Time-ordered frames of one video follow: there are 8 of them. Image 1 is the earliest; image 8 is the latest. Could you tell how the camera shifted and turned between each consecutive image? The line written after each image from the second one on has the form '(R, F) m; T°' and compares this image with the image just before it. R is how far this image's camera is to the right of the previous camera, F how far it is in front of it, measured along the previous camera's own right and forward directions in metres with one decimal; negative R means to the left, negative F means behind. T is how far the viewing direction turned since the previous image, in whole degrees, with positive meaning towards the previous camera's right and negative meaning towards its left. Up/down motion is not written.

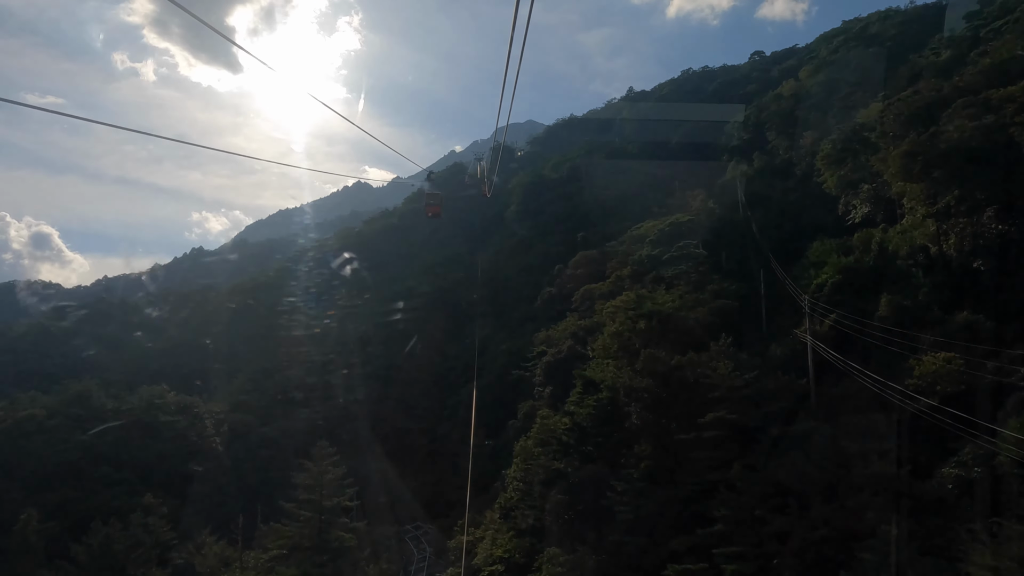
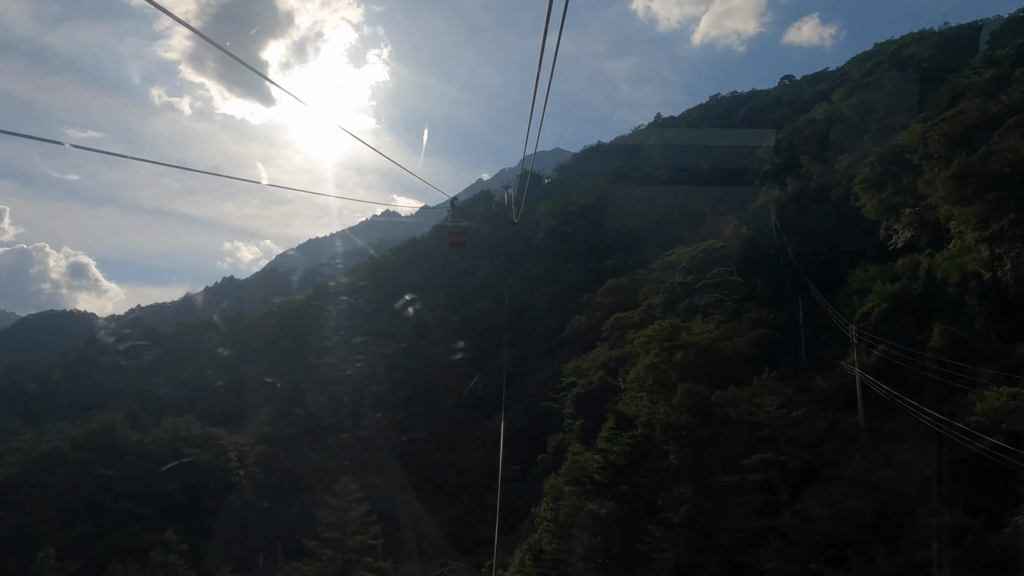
(0.0, +0.6) m; -2°
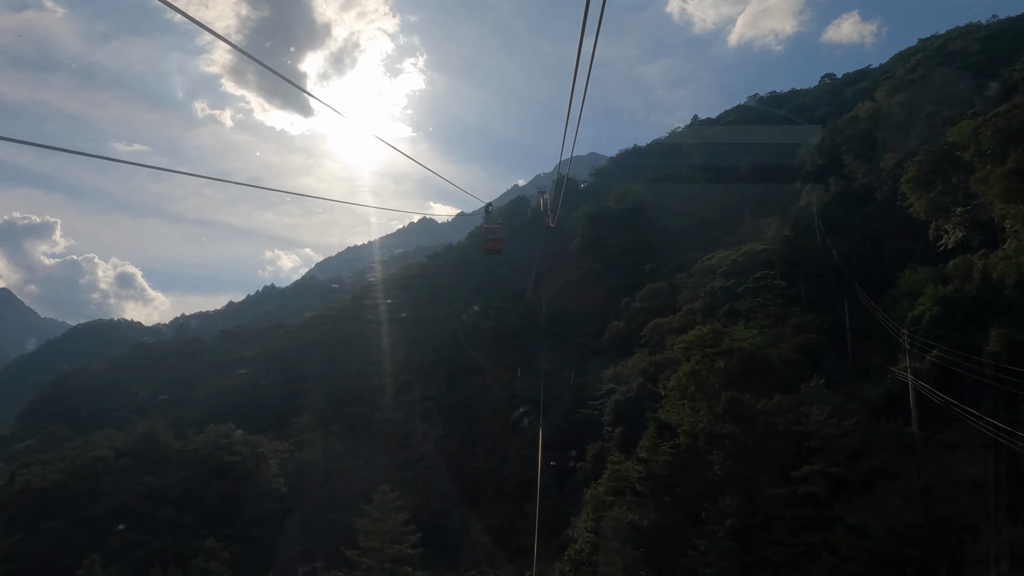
(0.0, +0.2) m; -3°
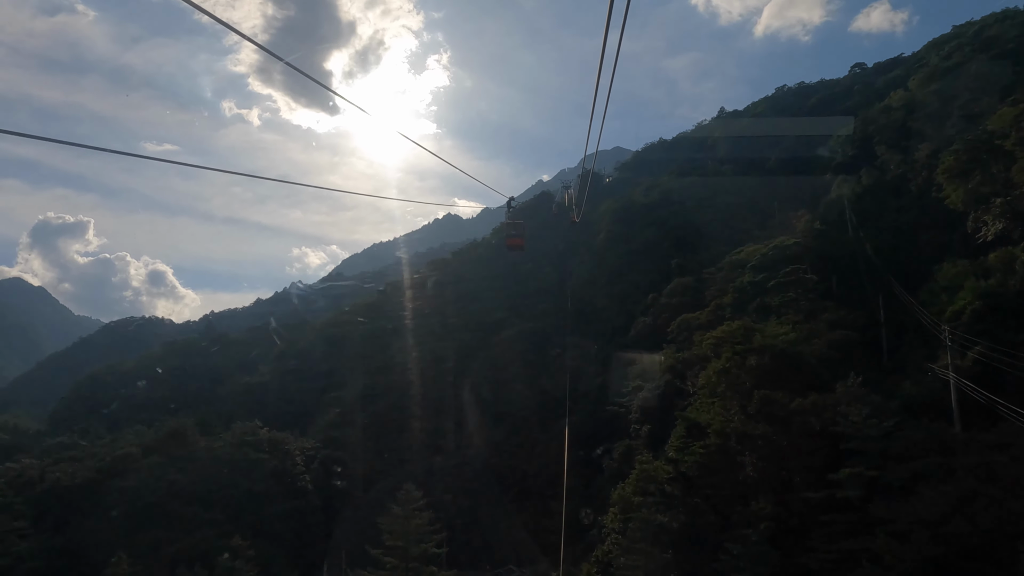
(0.0, +0.3) m; -2°
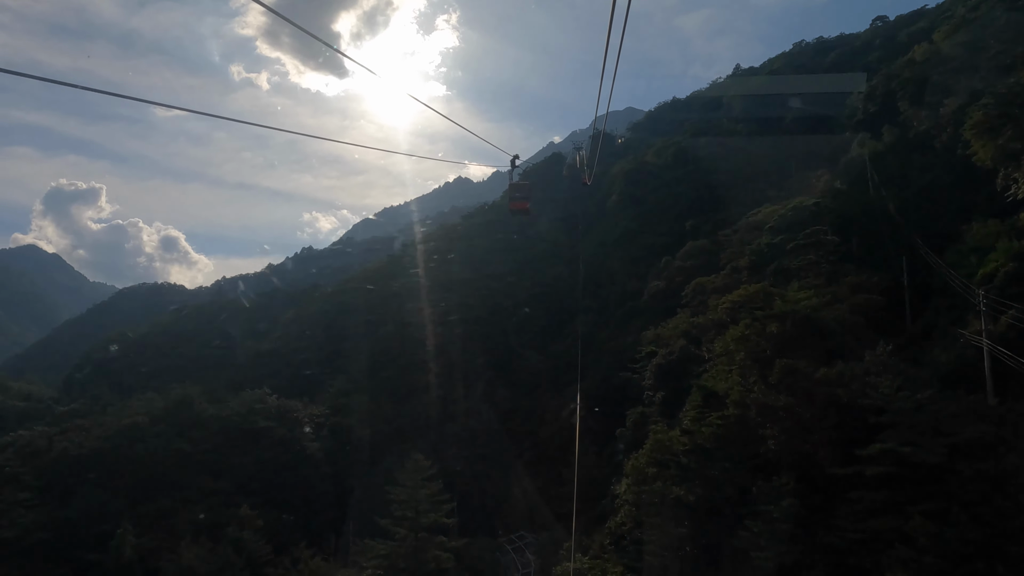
(+0.1, +0.6) m; -1°
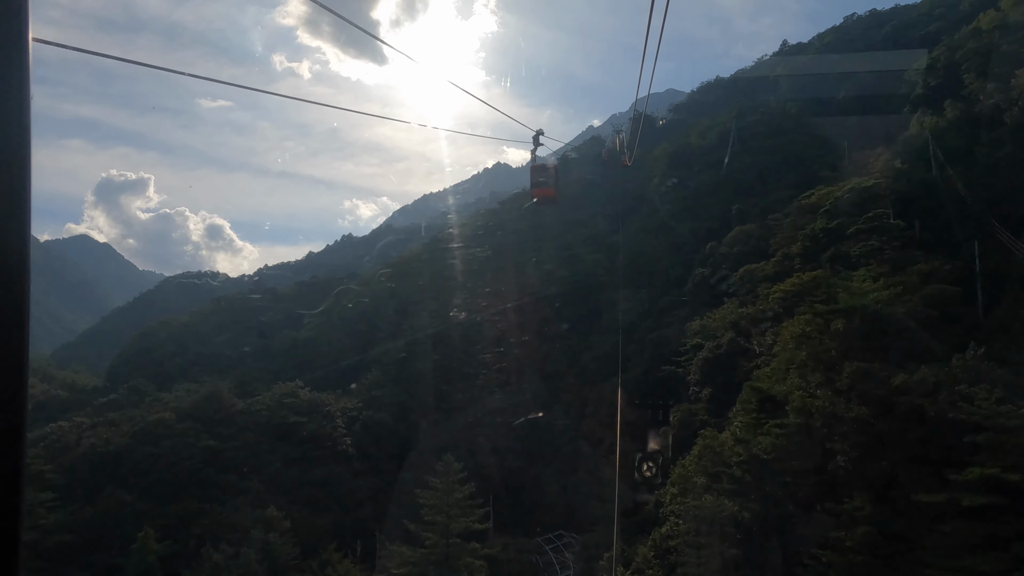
(+0.1, +1.1) m; -3°
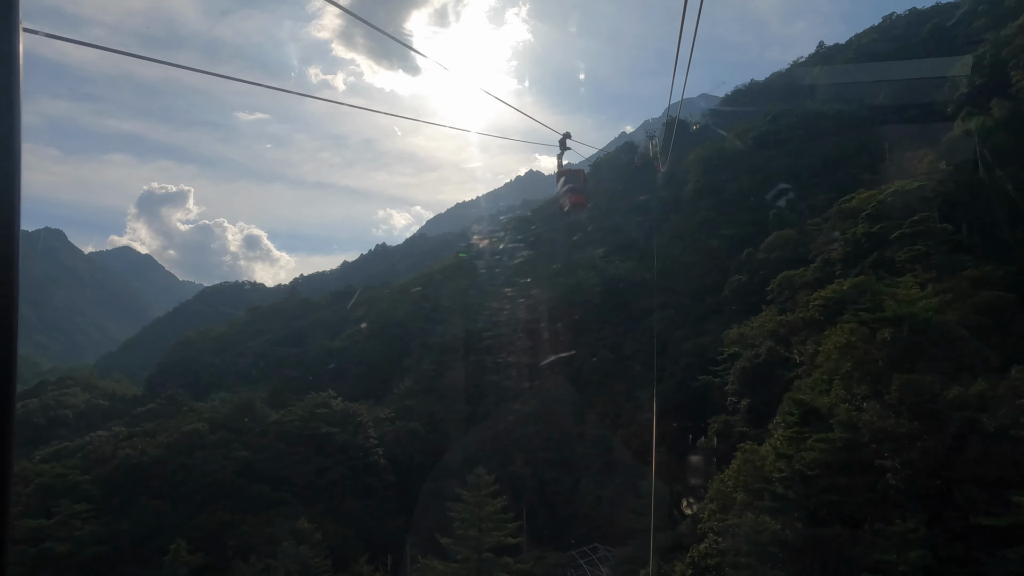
(0.0, +0.3) m; -3°
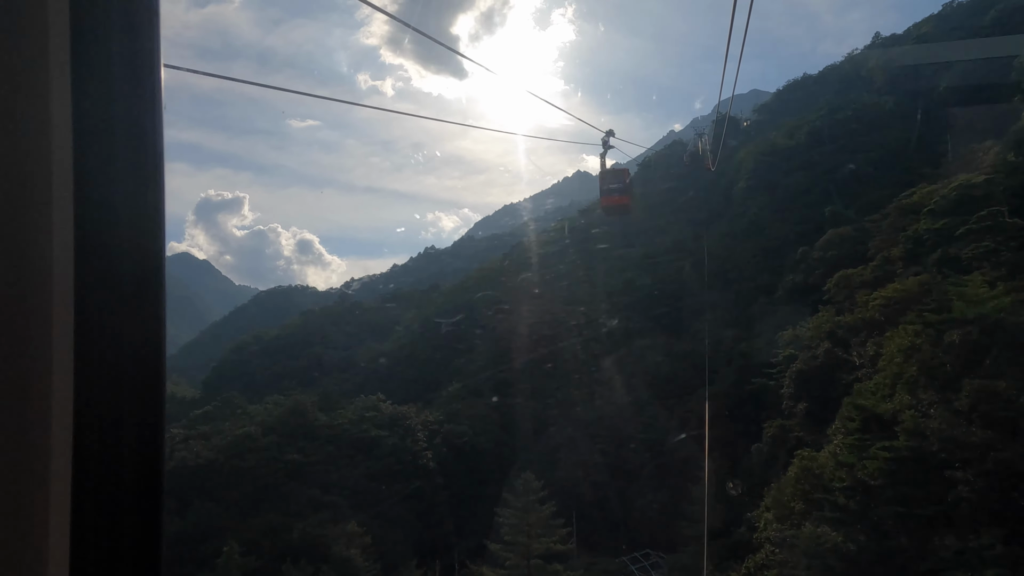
(0.0, +0.2) m; -4°
